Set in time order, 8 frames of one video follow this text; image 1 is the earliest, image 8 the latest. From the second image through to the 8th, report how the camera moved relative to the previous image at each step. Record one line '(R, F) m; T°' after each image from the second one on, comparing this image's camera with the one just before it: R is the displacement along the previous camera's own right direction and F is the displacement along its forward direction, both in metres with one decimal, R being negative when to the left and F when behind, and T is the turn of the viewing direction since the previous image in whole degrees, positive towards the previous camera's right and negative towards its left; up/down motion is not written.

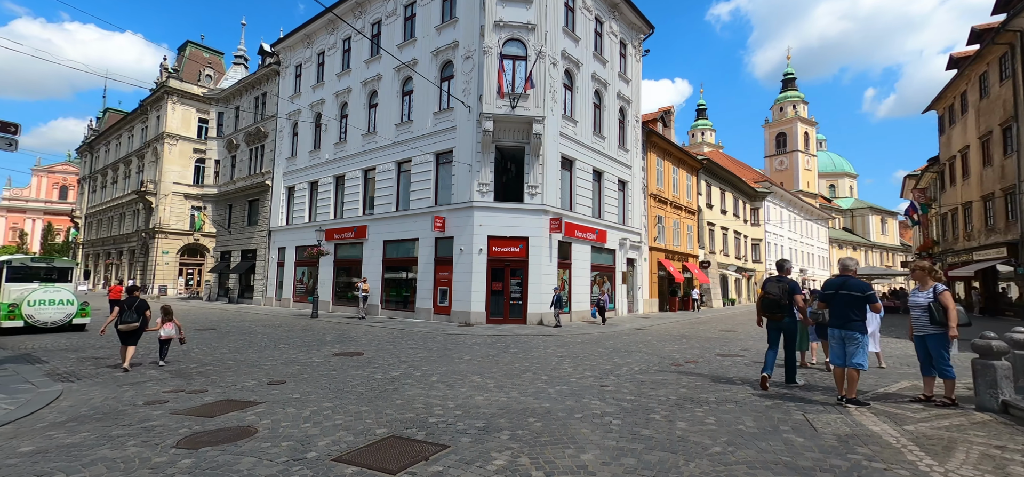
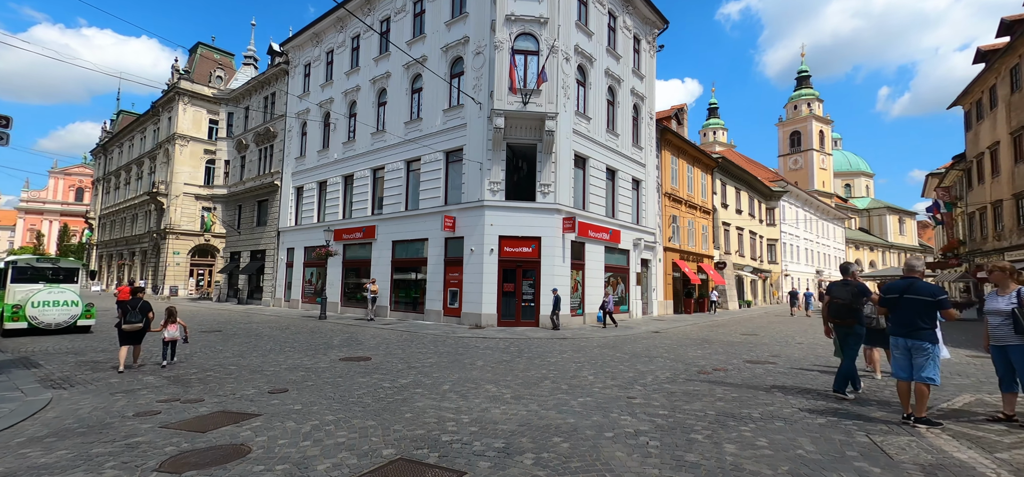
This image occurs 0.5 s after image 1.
(-0.1, +0.5) m; -1°
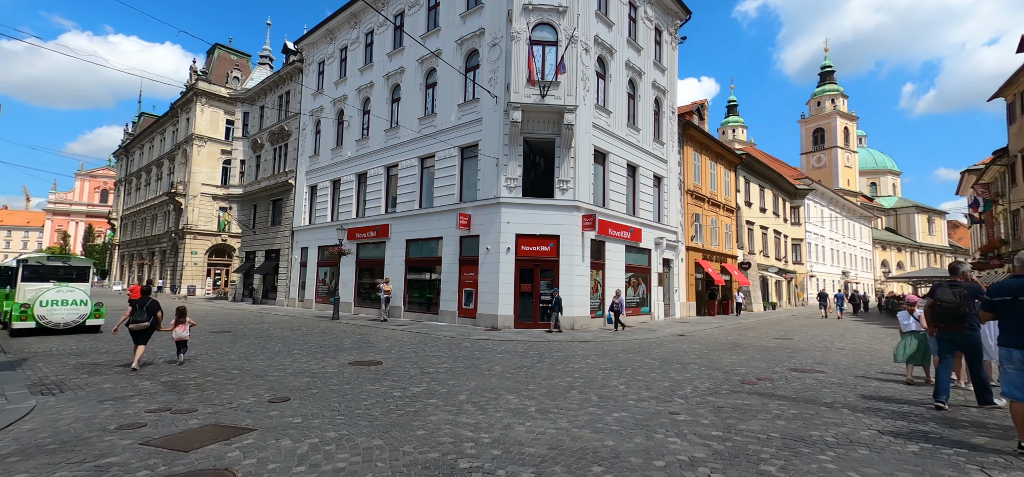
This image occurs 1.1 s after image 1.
(-0.1, +0.7) m; -2°
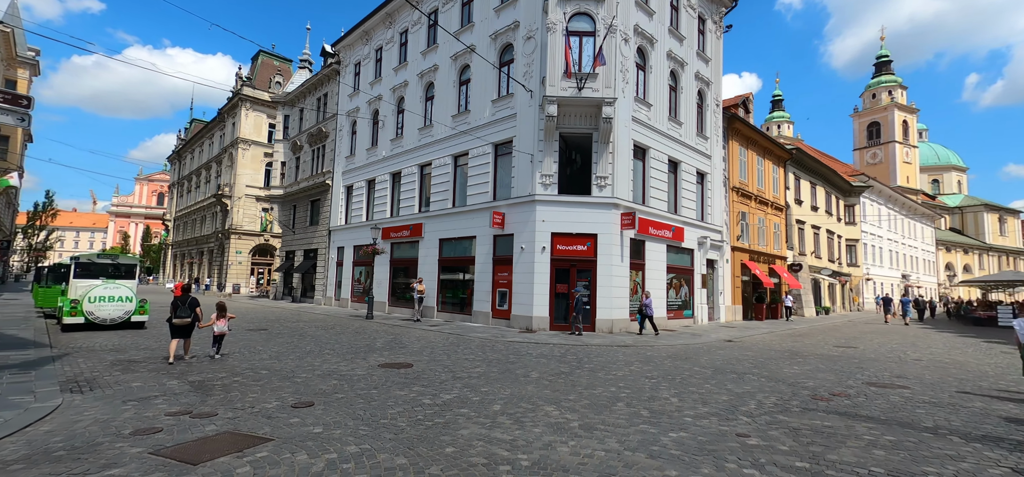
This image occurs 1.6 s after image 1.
(-0.1, +0.6) m; -4°
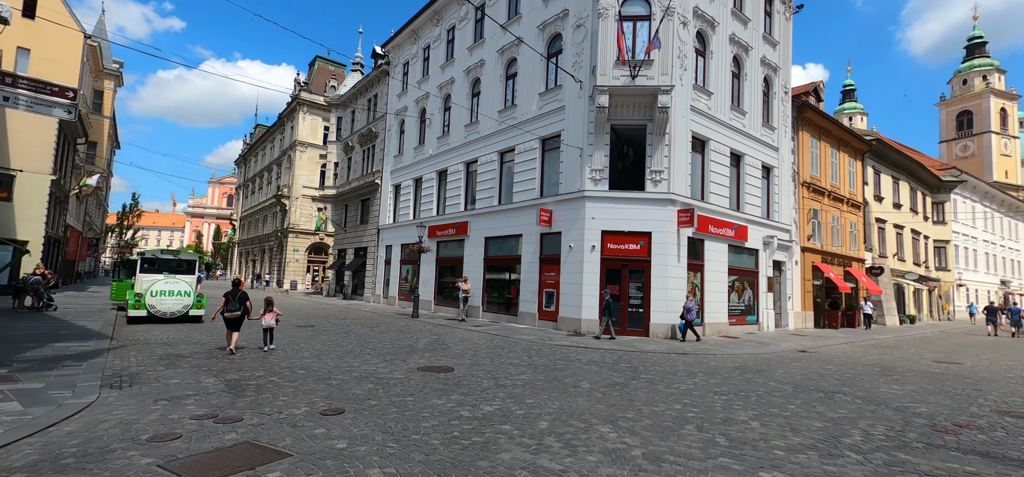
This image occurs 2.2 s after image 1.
(0.0, +0.7) m; -6°
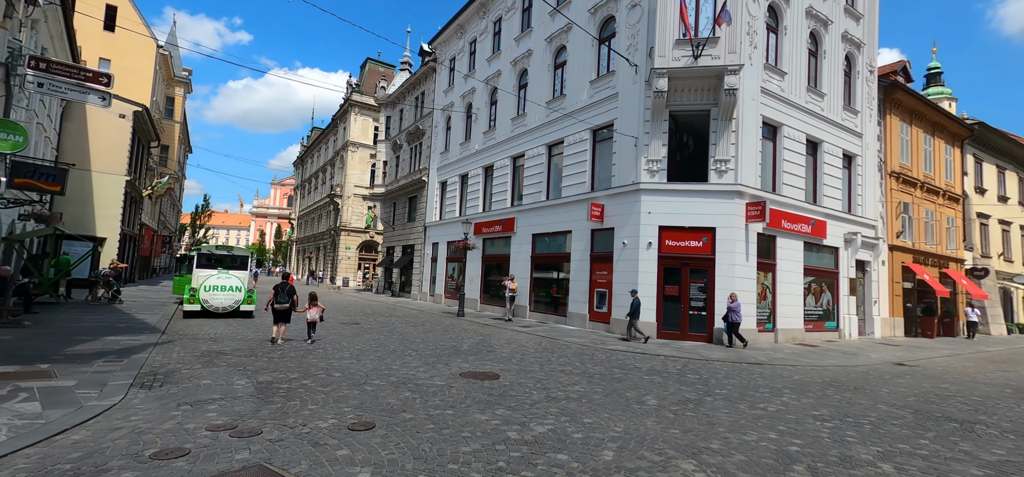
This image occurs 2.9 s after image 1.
(-0.1, +0.9) m; -6°
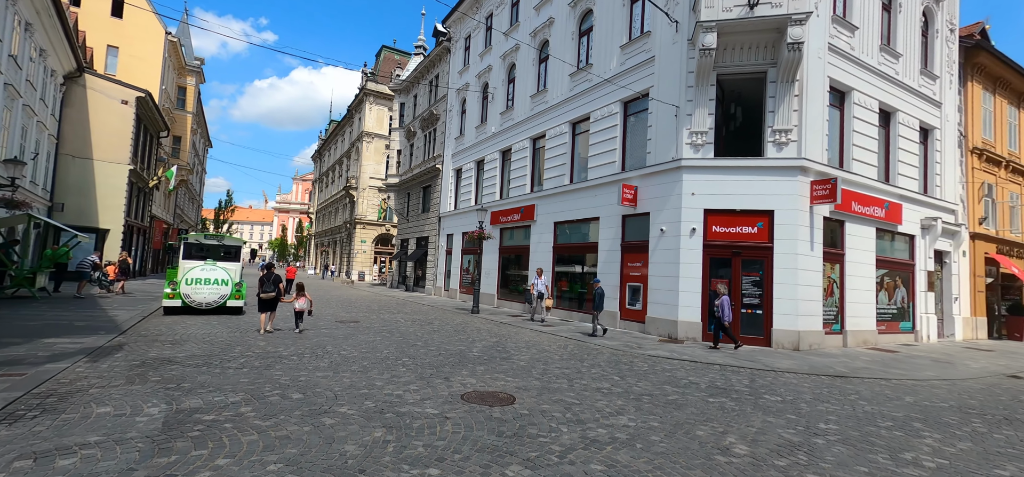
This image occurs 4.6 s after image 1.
(0.0, +2.1) m; -2°
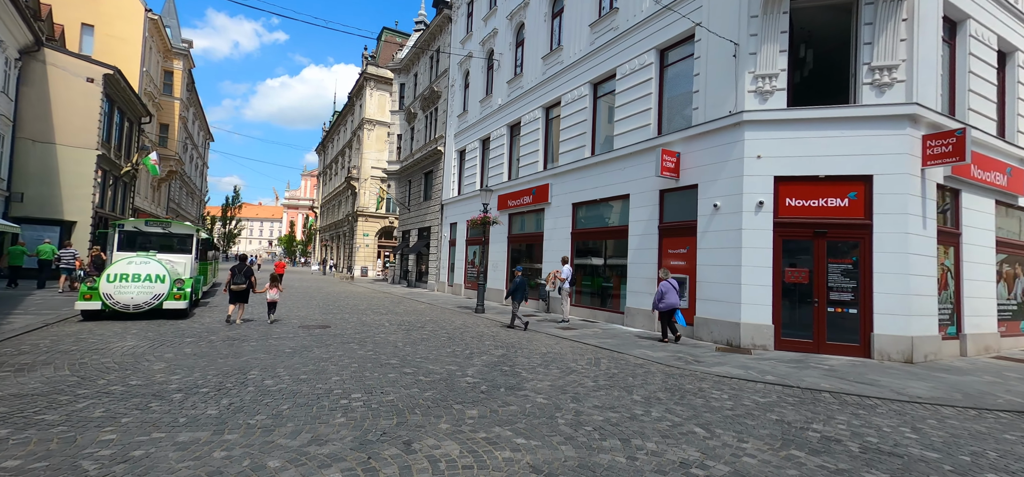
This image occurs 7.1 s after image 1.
(0.0, +3.0) m; -1°
